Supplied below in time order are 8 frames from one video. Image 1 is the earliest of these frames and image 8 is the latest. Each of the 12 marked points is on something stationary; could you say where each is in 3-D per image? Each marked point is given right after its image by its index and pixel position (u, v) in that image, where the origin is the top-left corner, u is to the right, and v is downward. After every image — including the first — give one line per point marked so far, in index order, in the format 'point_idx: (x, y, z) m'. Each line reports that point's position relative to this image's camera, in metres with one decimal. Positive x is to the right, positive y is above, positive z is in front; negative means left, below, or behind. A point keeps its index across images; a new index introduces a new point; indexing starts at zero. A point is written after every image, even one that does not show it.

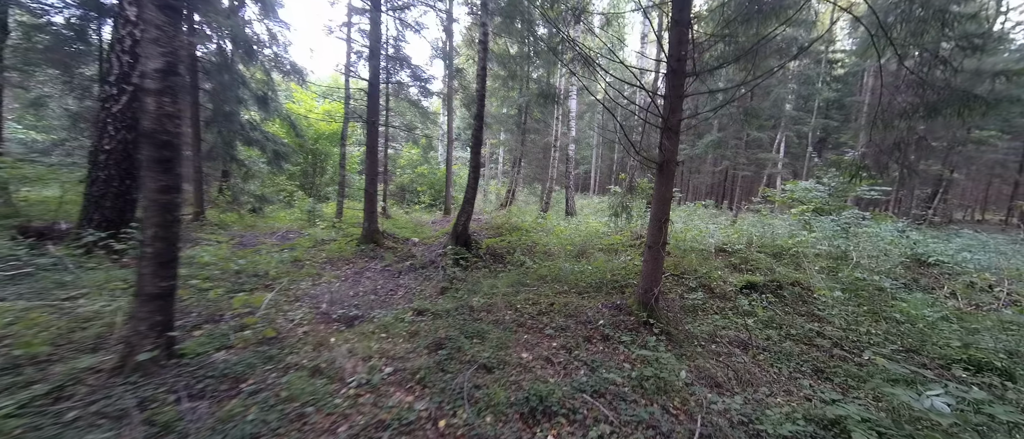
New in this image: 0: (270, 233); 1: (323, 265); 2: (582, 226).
0: (-7.5, -0.4, +9.9) m
1: (-4.5, -1.1, +7.6) m
2: (+2.6, -0.3, +11.6) m
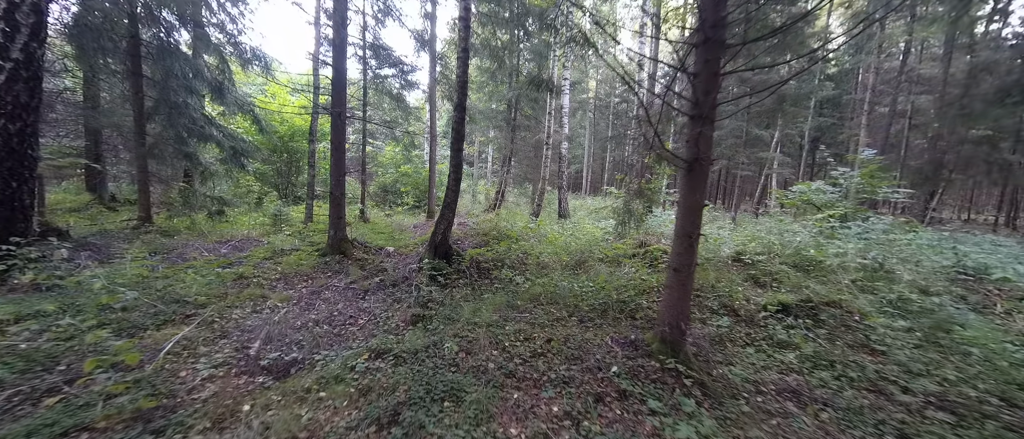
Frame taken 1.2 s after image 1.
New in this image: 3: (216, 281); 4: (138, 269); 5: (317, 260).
0: (-7.8, -0.6, +8.5) m
1: (-4.7, -1.3, +6.3) m
2: (+2.2, -0.4, +10.5) m
3: (-5.5, -1.1, +5.8) m
4: (-6.7, -0.9, +5.7) m
5: (-4.6, -1.0, +7.5) m
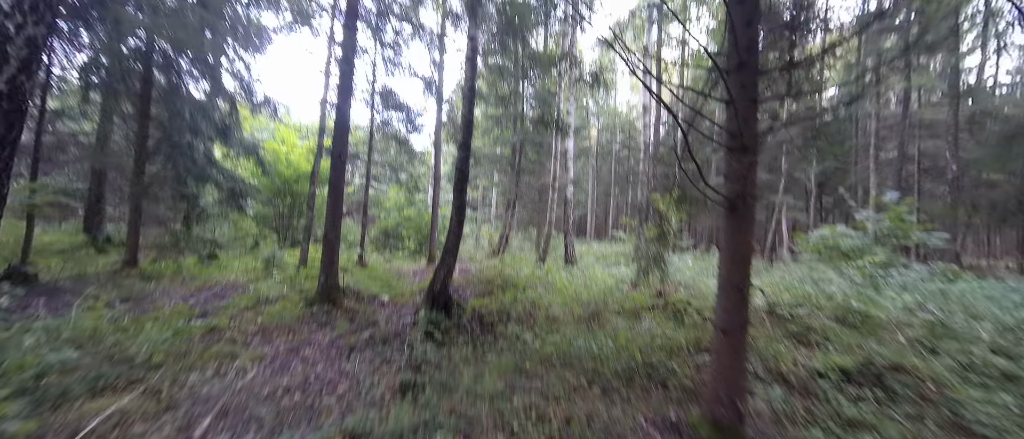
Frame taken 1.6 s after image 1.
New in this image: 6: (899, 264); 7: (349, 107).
0: (-7.6, -1.7, +7.9) m
1: (-4.6, -2.1, +5.6) m
2: (+2.4, -1.9, +9.8) m
3: (-5.3, -1.9, +5.1) m
4: (-6.6, -1.6, +5.0) m
5: (-4.5, -2.0, +6.8) m
6: (+10.1, -1.2, +8.3) m
7: (-4.1, +2.8, +8.0) m
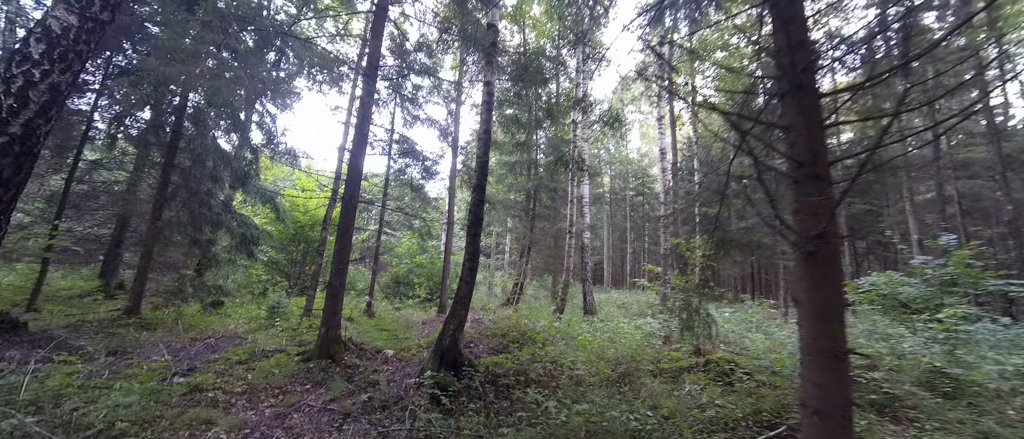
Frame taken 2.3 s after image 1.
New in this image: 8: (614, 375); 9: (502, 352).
0: (-7.2, -2.8, +7.4) m
1: (-4.3, -2.8, +4.9) m
2: (+2.8, -3.2, +8.8) m
3: (-5.1, -2.5, +4.5) m
4: (-6.3, -2.3, +4.5) m
5: (-4.2, -2.9, +6.1) m
6: (+10.5, -2.2, +7.1) m
7: (-3.7, +1.7, +8.0) m
8: (+1.9, -2.9, +5.9) m
9: (-0.2, -2.8, +6.7) m
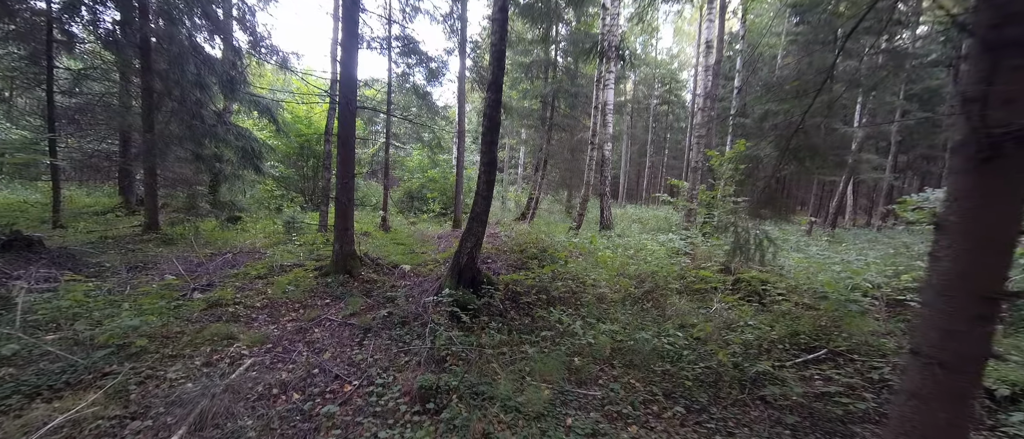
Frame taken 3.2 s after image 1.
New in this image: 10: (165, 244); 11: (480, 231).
0: (-6.8, -0.8, +7.4) m
1: (-4.0, -1.5, +4.9) m
2: (+3.3, -0.8, +8.5) m
3: (-4.7, -1.3, +4.5) m
4: (-6.0, -1.1, +4.4) m
5: (-3.8, -1.2, +6.1) m
6: (+10.9, -0.3, +6.3) m
7: (-3.3, +3.7, +6.7) m
8: (+2.3, -1.3, +5.6) m
9: (+0.2, -1.0, +6.5) m
10: (-8.8, -0.6, +8.0) m
11: (-0.5, -0.2, +5.1) m
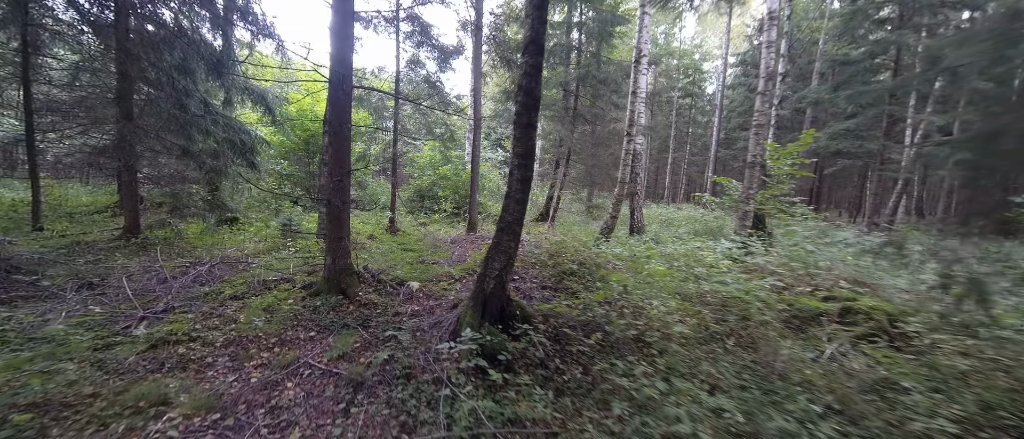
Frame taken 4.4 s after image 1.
0: (-6.2, -0.9, +6.2) m
1: (-3.4, -1.6, +3.7) m
2: (+3.9, -0.9, +7.1) m
3: (-4.2, -1.4, +3.3) m
4: (-5.5, -1.2, +3.3) m
5: (-3.2, -1.3, +4.9) m
6: (+11.4, -0.5, +4.6) m
7: (-2.7, +3.6, +5.4) m
8: (+2.8, -1.4, +4.2) m
9: (+0.7, -1.1, +5.1) m
10: (-8.2, -0.7, +6.9) m
11: (0.0, -0.3, +3.8) m
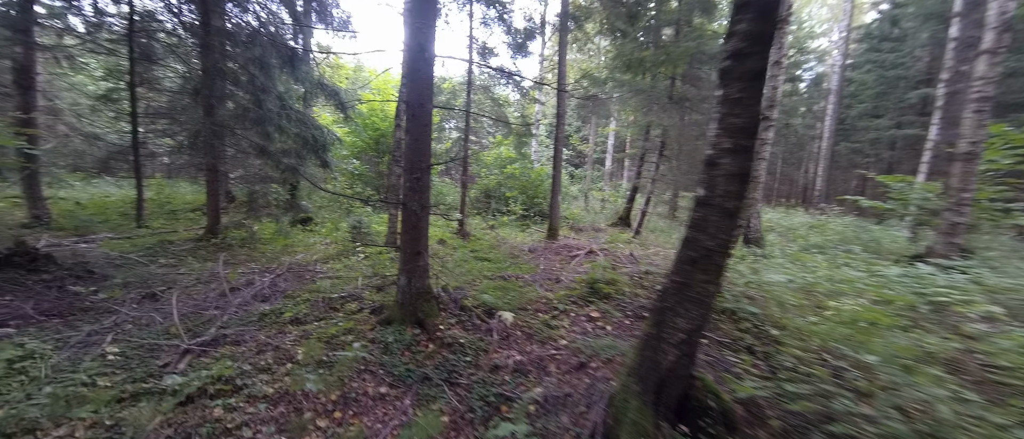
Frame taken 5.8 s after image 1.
0: (-4.4, -0.9, +5.6) m
1: (-2.1, -1.7, +2.6) m
2: (+5.7, -1.2, +4.7) m
3: (-2.9, -1.5, +2.4) m
4: (-4.2, -1.2, +2.6) m
5: (-1.7, -1.4, +3.8) m
6: (+12.7, -0.9, +1.1) m
7: (-1.0, +3.5, +4.2) m
8: (+4.2, -1.7, +2.1) m
9: (+2.3, -1.3, +3.4) m
10: (-6.2, -0.7, +6.6) m
11: (+1.3, -0.5, +2.1) m
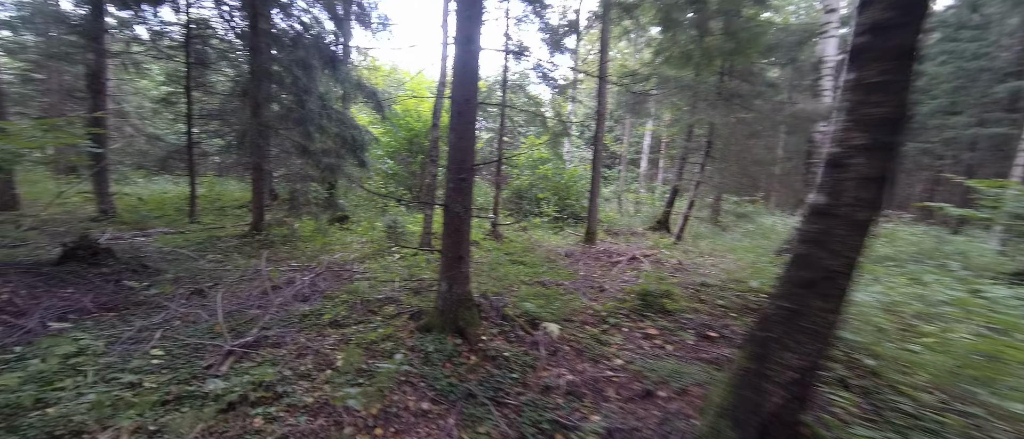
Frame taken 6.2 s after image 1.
0: (-3.7, -0.9, +5.6) m
1: (-1.7, -1.7, +2.4) m
2: (+6.3, -1.3, +4.0) m
3: (-2.5, -1.5, +2.3) m
4: (-3.8, -1.2, +2.6) m
5: (-1.2, -1.4, +3.6) m
6: (+13.0, -1.2, -0.2) m
7: (-0.3, +3.4, +3.9) m
8: (+4.5, -1.8, +1.5) m
9: (+2.8, -1.4, +2.9) m
10: (-5.4, -0.7, +6.8) m
11: (+1.8, -0.6, +1.7) m
